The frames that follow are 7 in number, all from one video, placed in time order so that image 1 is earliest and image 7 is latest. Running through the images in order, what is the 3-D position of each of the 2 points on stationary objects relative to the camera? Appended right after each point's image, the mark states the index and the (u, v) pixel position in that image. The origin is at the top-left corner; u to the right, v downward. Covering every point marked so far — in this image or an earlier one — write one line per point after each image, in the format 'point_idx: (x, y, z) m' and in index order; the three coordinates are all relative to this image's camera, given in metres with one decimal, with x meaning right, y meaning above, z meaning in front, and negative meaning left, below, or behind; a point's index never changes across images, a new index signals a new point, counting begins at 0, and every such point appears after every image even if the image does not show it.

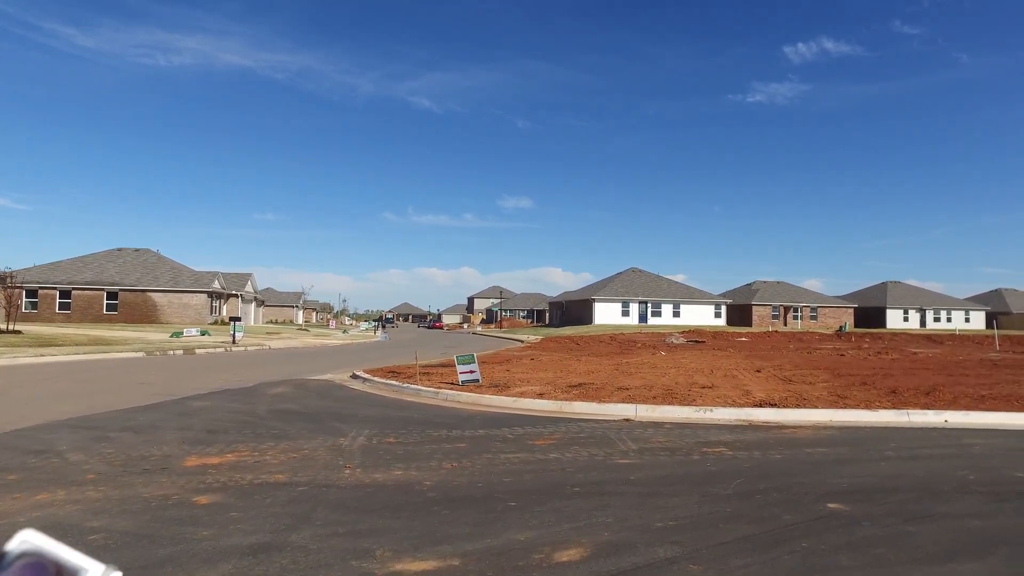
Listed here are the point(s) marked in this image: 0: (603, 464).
0: (+1.0, -2.0, +7.4) m
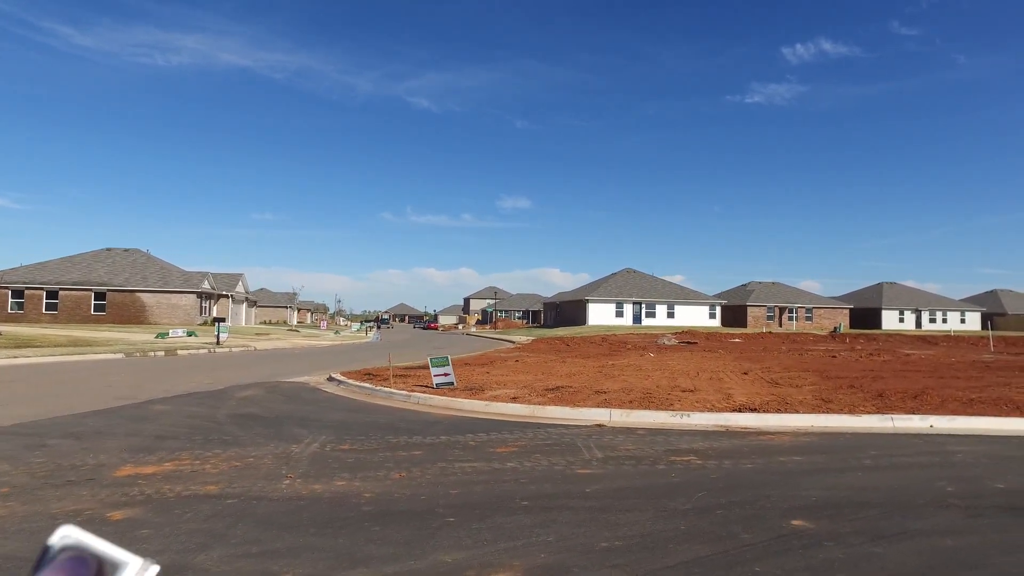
0: (+0.5, -2.0, +7.0) m
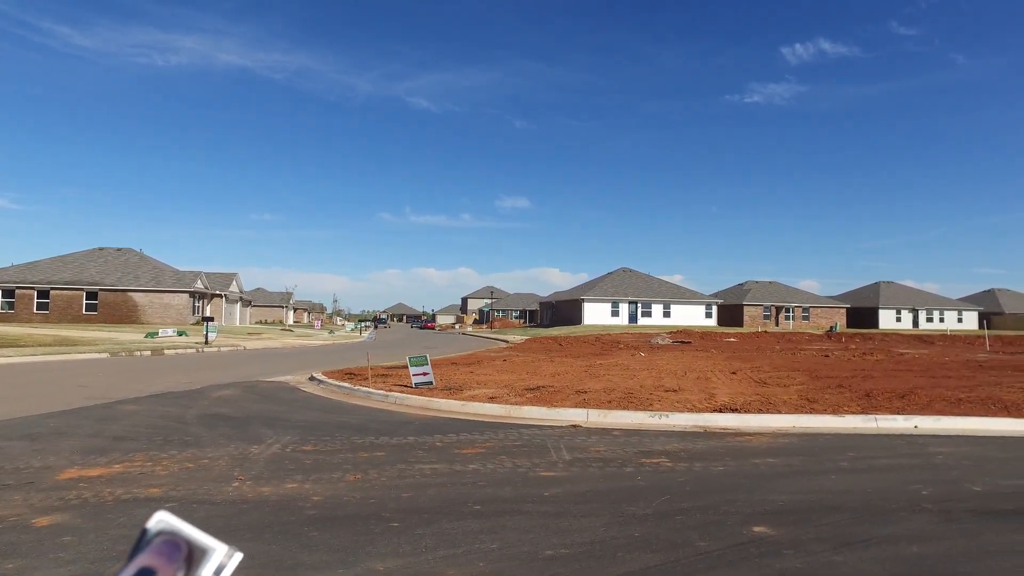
0: (+0.1, -2.0, +6.7) m
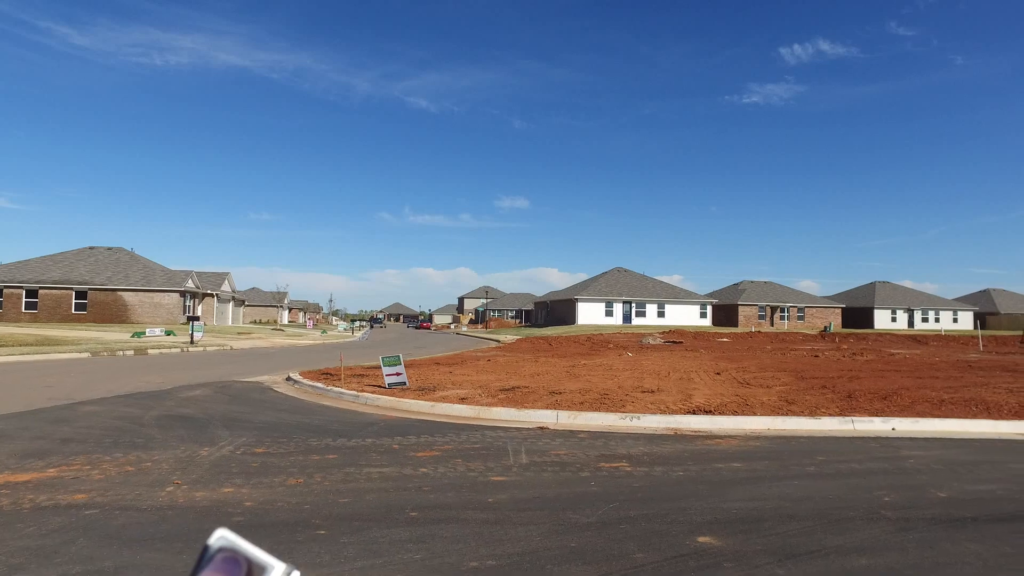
0: (-0.4, -2.0, +6.5) m
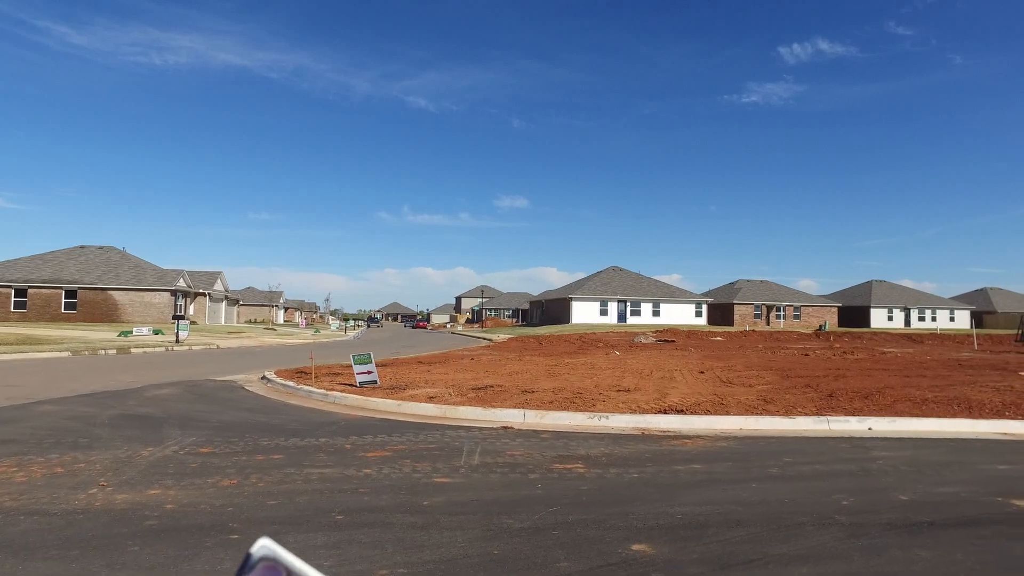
0: (-1.0, -1.9, +6.2) m
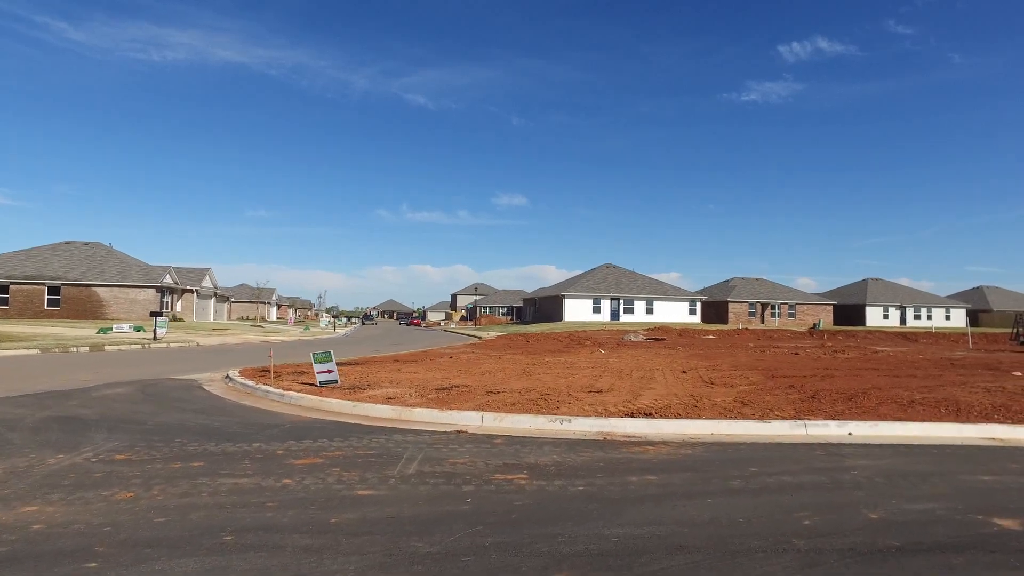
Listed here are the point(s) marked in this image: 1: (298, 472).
0: (-1.6, -1.8, +5.6) m
1: (-2.2, -1.9, +6.6) m
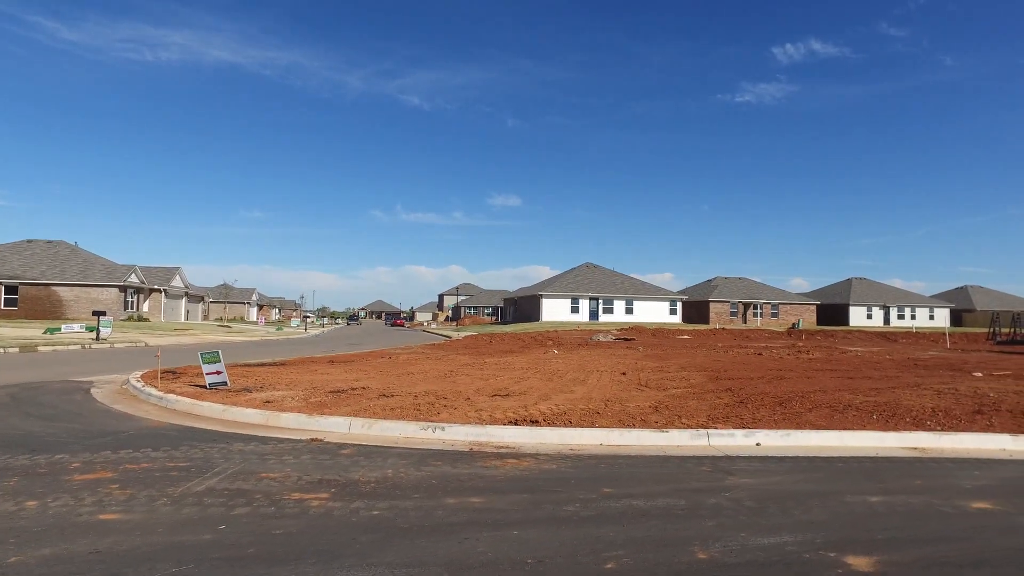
0: (-3.2, -1.7, +4.5) m
1: (-3.8, -1.7, +5.5) m
